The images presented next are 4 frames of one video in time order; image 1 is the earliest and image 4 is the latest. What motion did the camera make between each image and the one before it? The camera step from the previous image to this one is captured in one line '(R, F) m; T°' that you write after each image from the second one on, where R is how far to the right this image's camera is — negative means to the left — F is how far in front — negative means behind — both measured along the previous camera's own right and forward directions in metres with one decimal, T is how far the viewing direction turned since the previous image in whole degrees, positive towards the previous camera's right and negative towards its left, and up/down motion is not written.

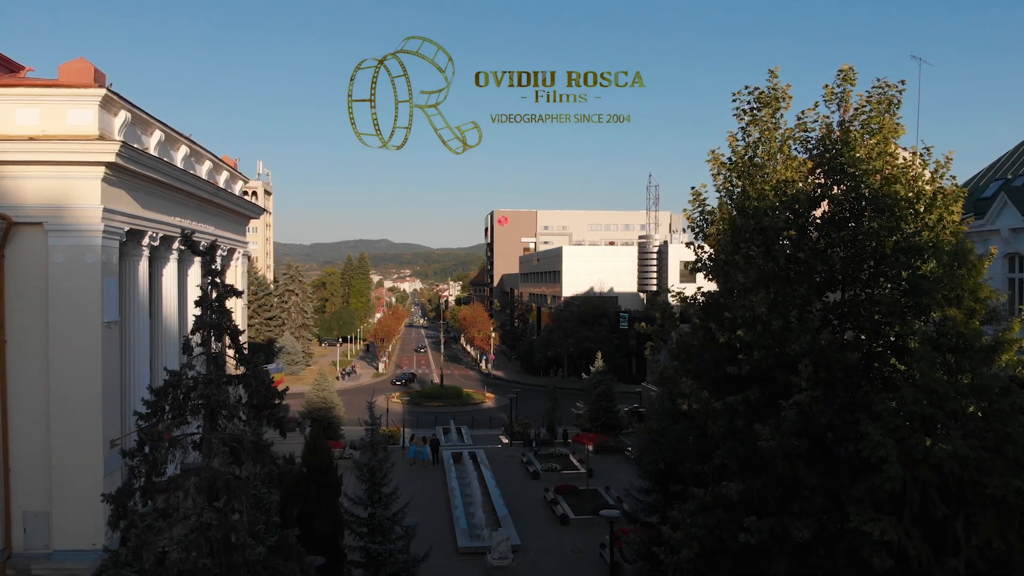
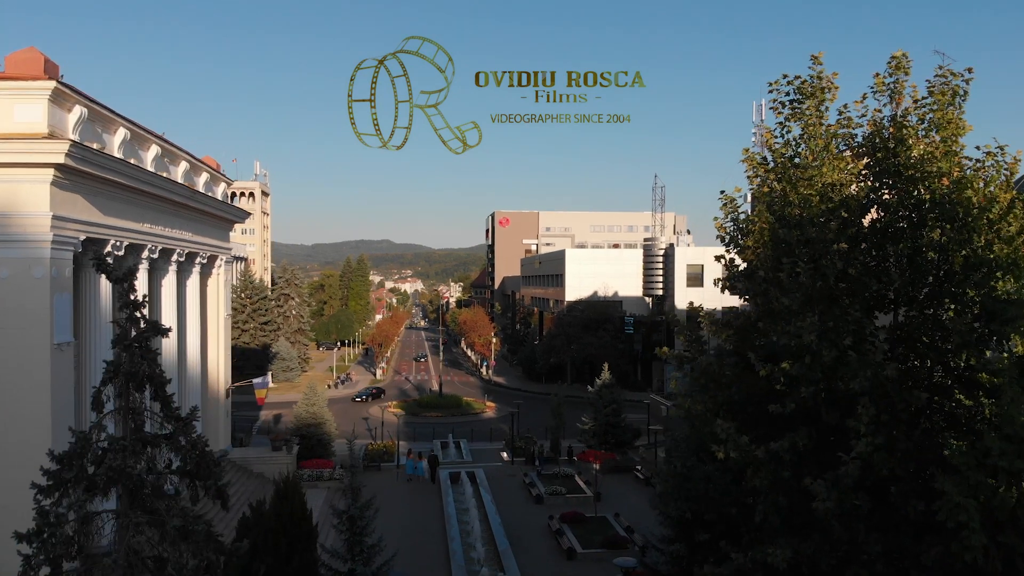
(0.0, +1.8) m; 0°
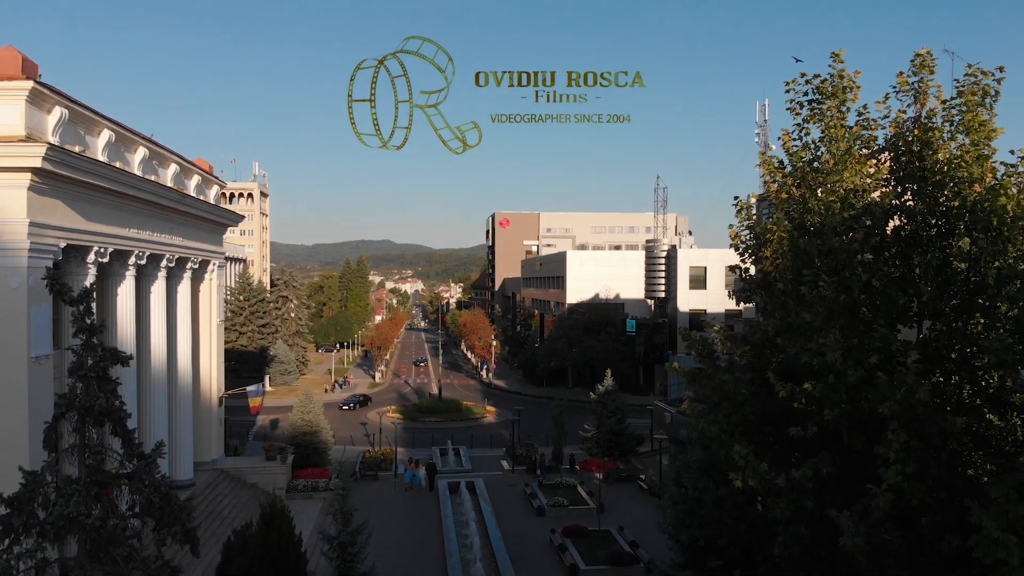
(0.0, +0.7) m; 0°
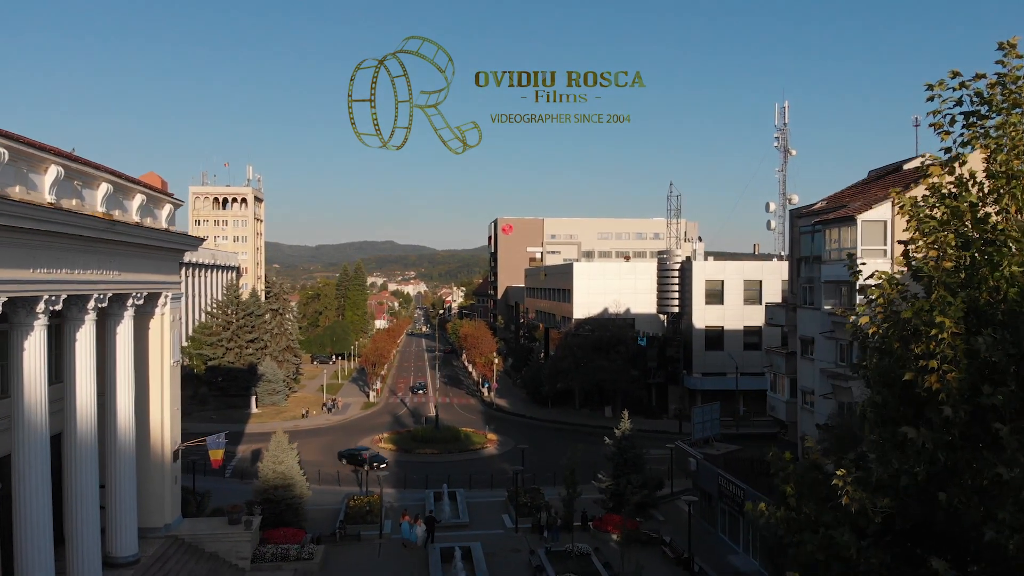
(0.0, +3.6) m; 0°
